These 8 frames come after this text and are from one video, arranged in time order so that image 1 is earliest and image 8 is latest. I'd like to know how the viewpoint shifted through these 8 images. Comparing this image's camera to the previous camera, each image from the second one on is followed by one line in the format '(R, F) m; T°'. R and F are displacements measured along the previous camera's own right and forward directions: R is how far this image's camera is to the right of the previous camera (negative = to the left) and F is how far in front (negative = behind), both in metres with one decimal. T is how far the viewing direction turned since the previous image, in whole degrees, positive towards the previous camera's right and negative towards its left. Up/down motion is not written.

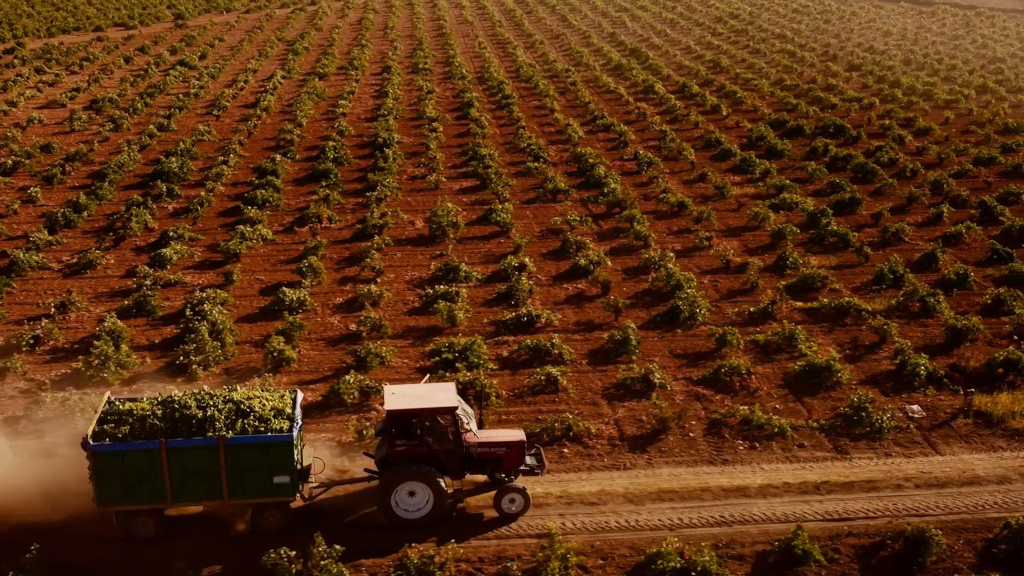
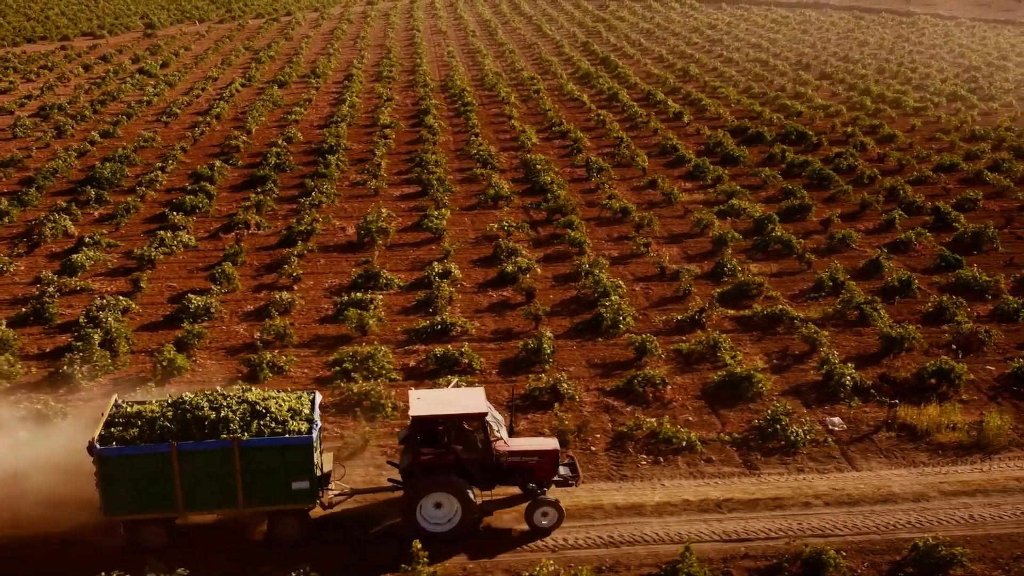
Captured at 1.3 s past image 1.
(+1.4, +0.9) m; 0°
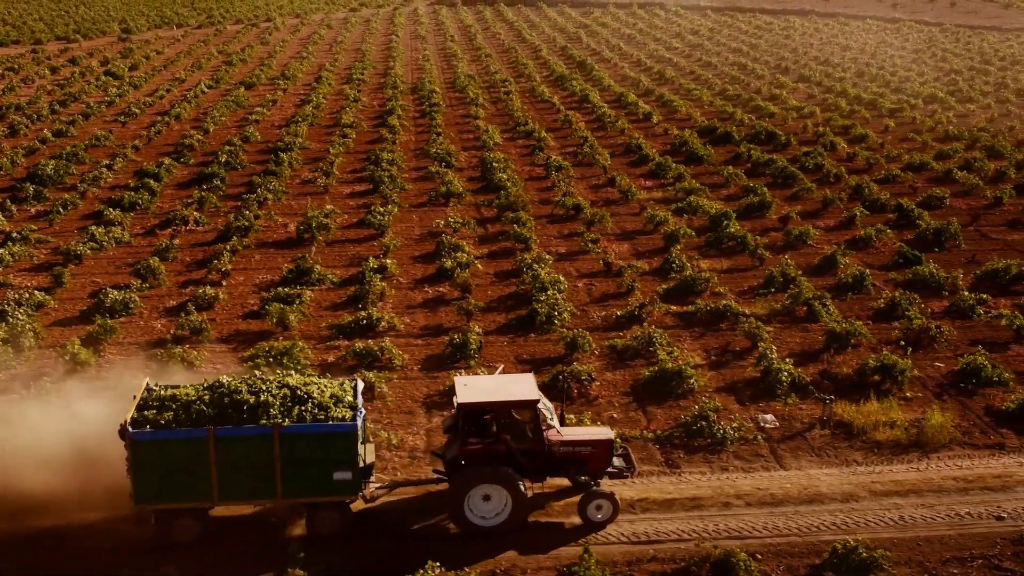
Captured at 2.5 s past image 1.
(+1.1, +0.8) m; 0°
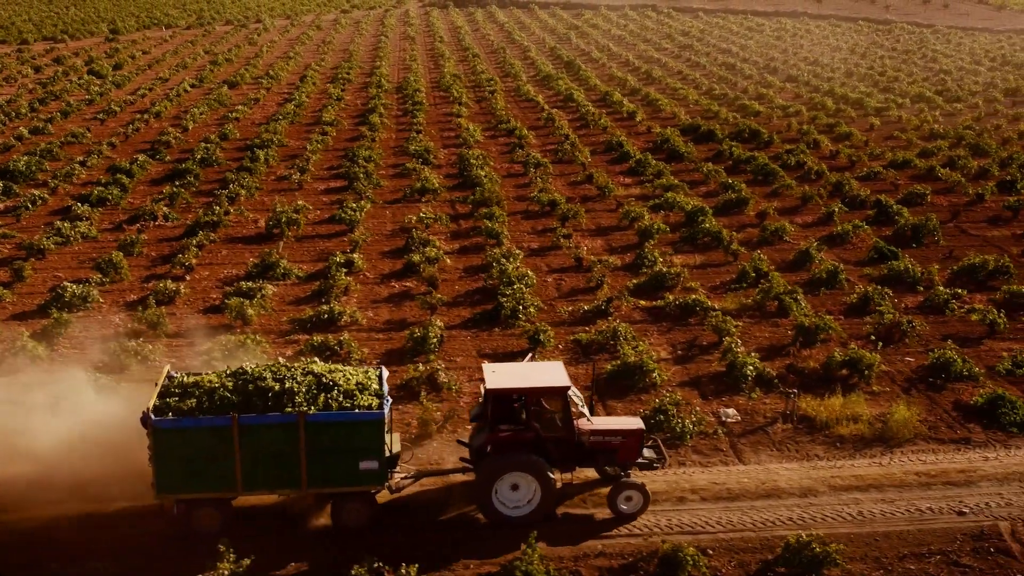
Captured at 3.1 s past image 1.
(+0.5, +0.3) m; 0°
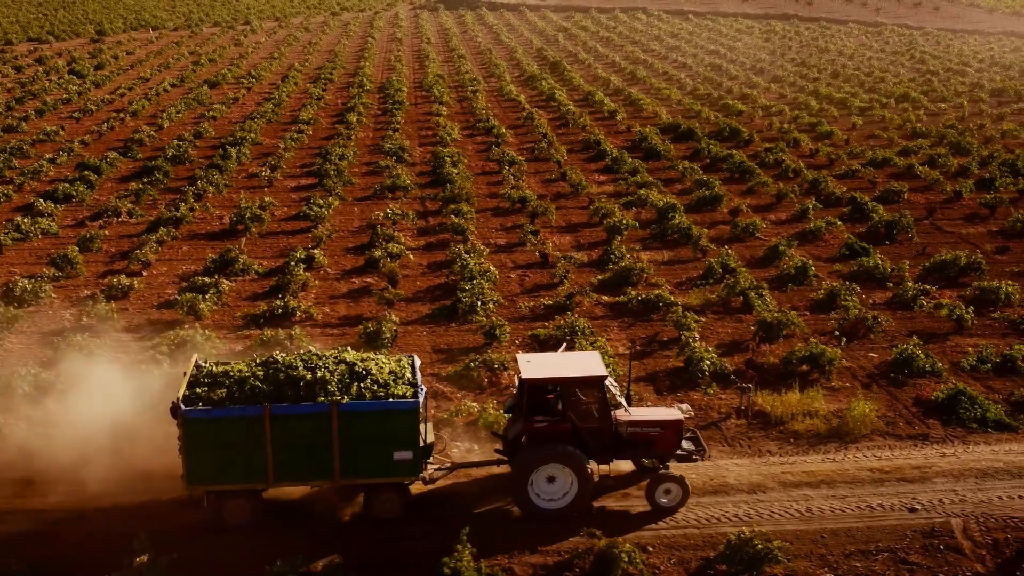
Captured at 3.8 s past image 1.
(+0.6, +0.3) m; 0°
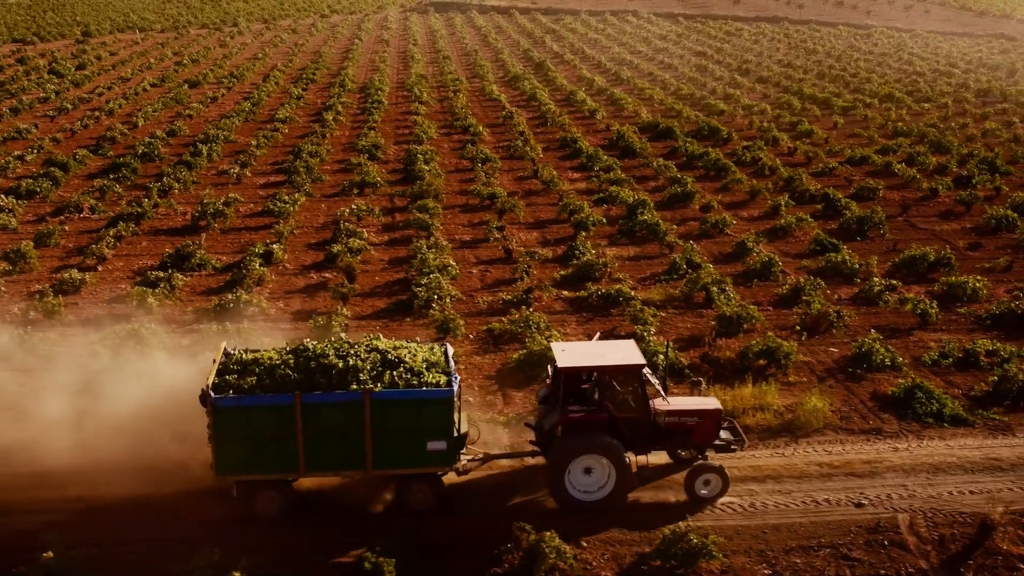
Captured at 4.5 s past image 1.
(+0.6, +0.3) m; 0°
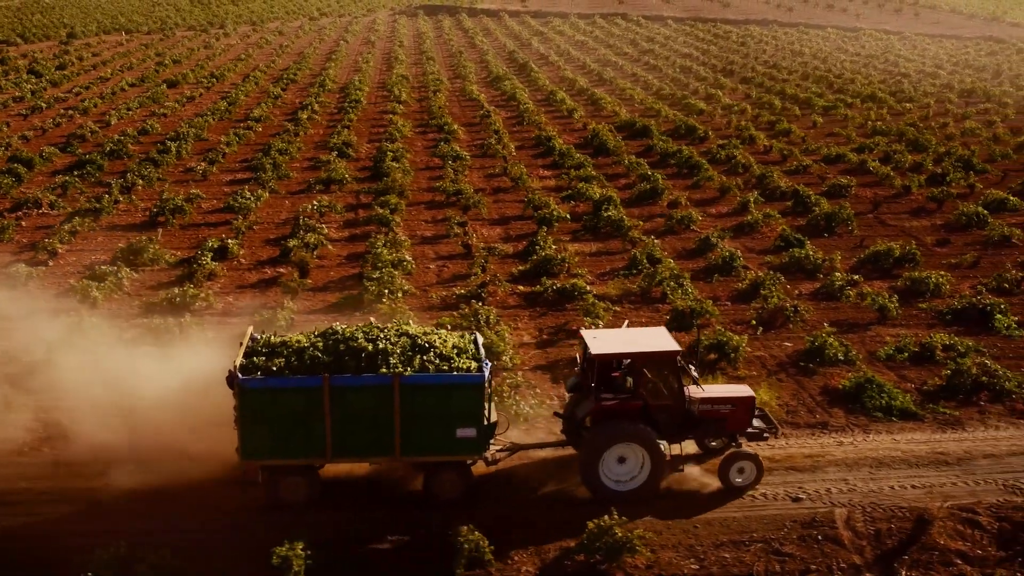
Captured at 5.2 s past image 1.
(+0.7, +0.3) m; 0°
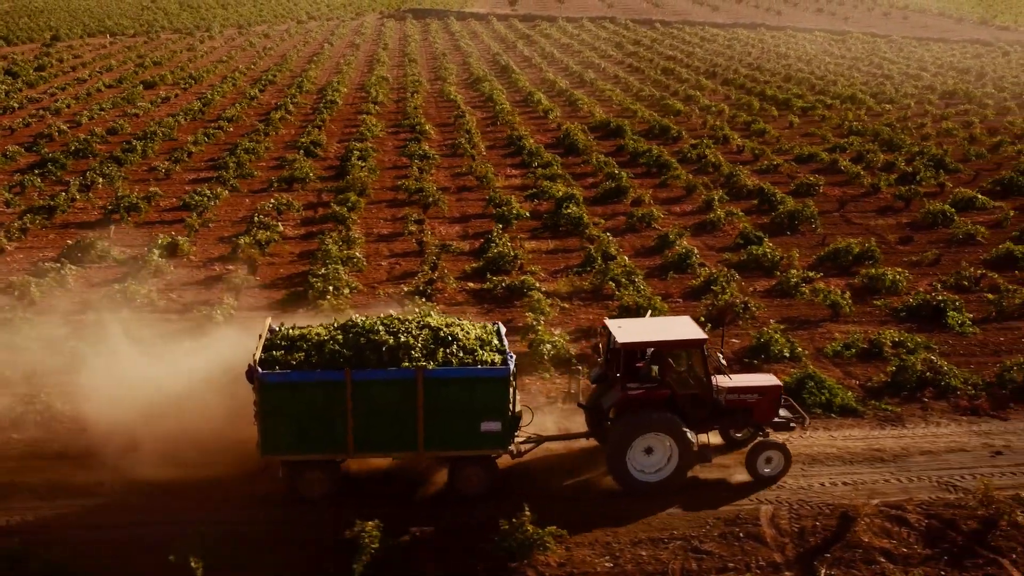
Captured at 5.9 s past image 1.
(+0.7, +0.3) m; 0°
